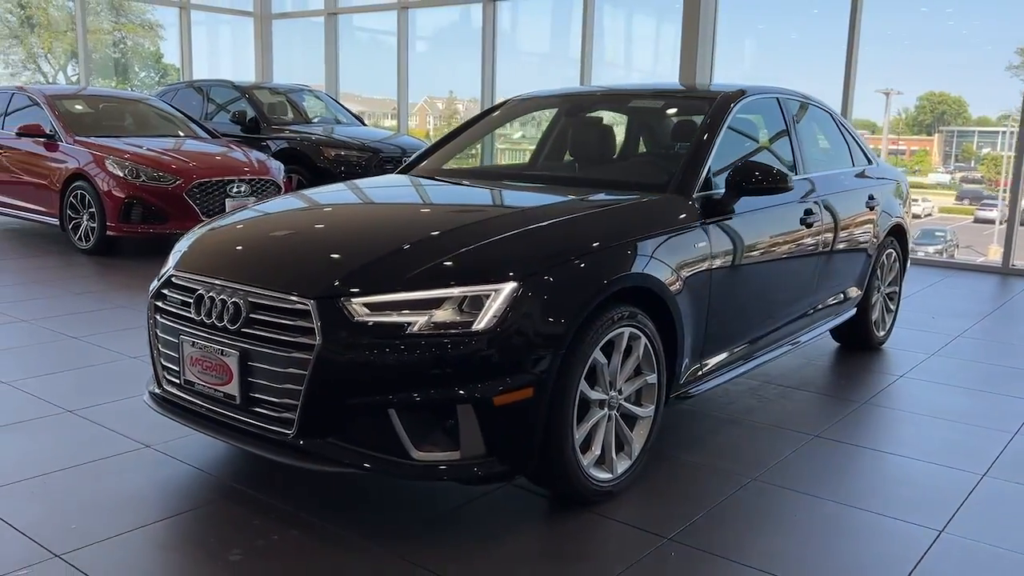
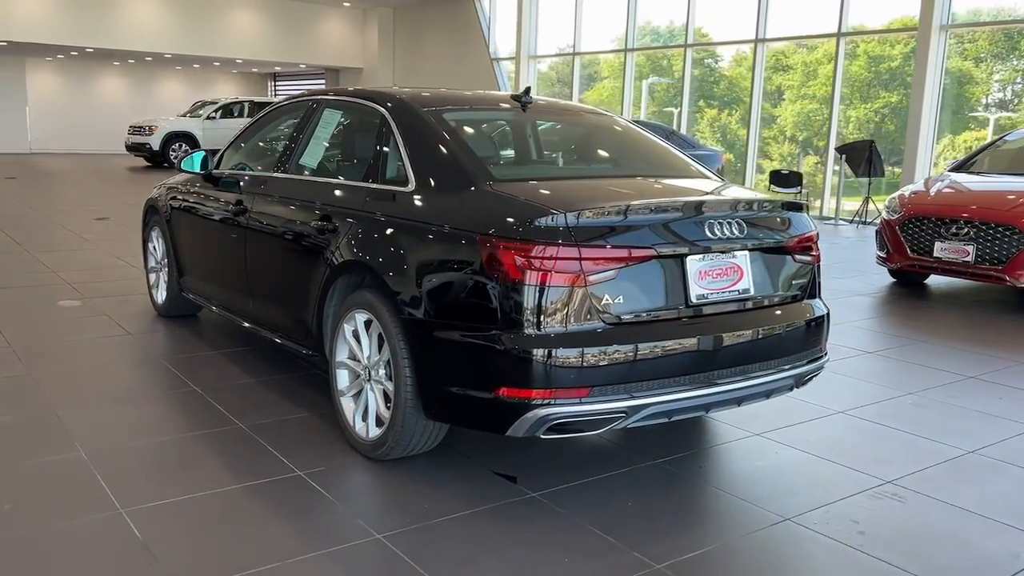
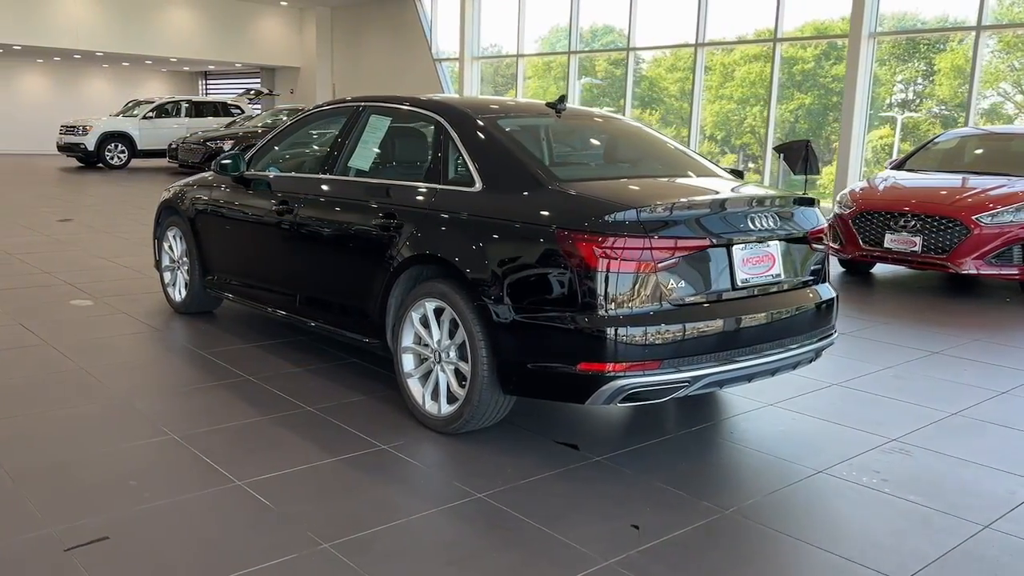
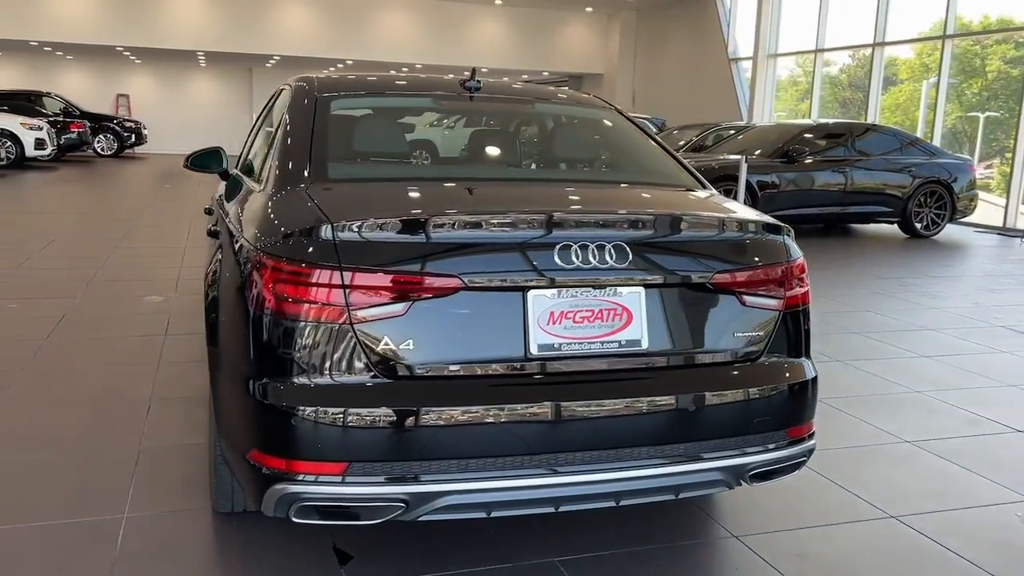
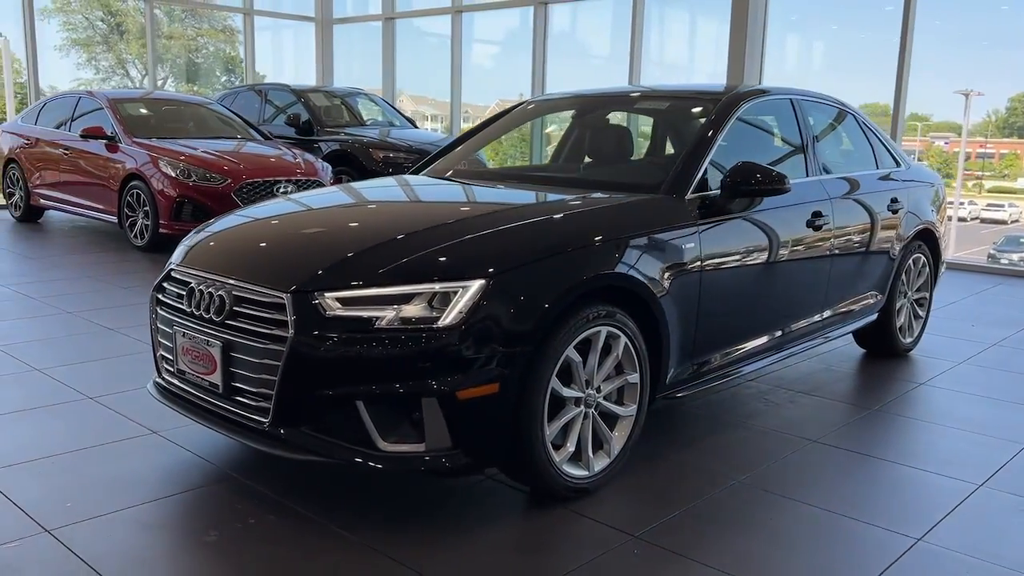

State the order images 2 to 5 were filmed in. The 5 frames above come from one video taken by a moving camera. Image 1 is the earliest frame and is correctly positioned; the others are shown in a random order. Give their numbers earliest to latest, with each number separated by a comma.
5, 3, 2, 4
